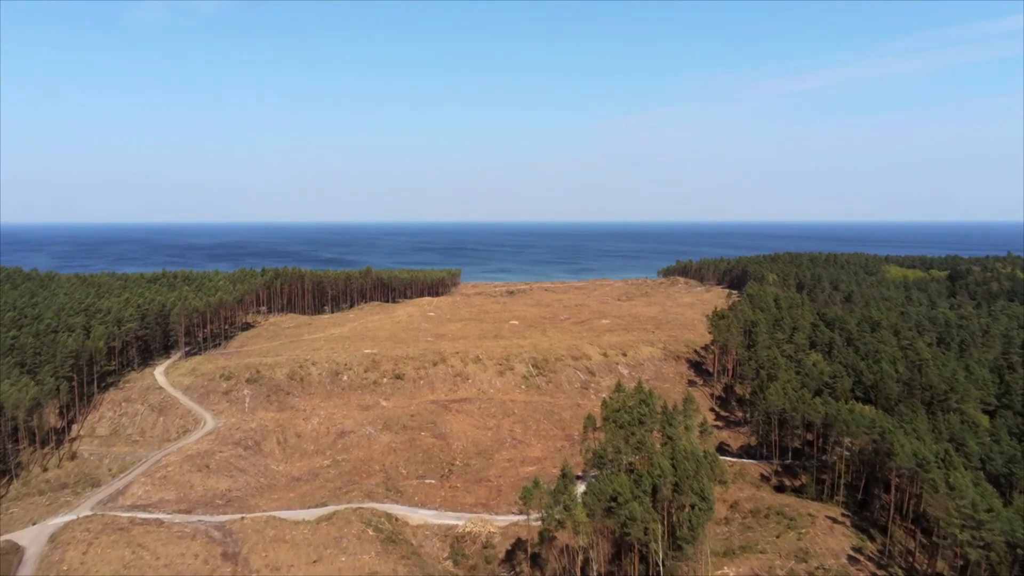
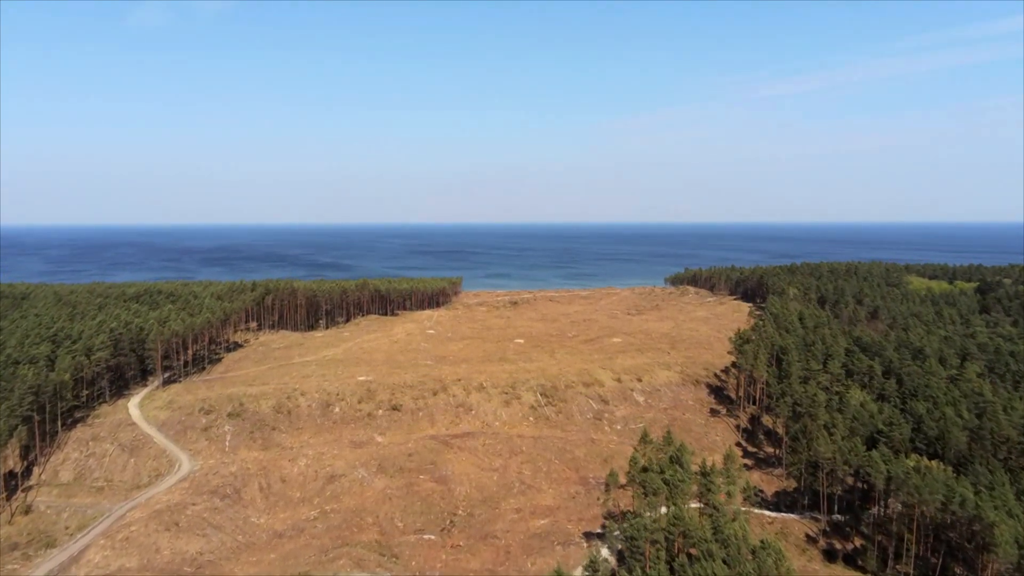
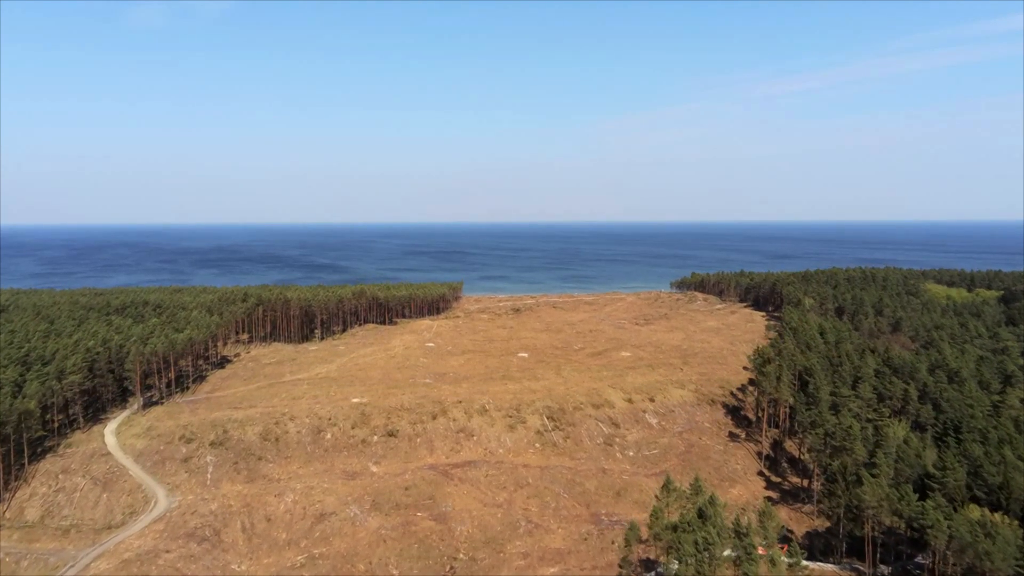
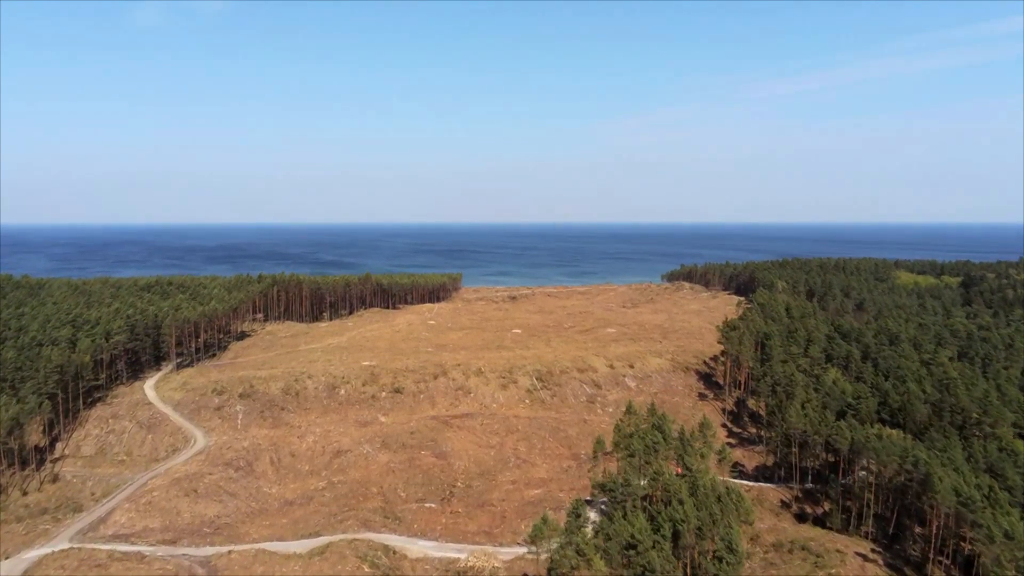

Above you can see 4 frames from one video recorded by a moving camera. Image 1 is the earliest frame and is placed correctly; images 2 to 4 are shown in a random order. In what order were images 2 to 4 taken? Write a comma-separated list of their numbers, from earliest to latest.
4, 2, 3
